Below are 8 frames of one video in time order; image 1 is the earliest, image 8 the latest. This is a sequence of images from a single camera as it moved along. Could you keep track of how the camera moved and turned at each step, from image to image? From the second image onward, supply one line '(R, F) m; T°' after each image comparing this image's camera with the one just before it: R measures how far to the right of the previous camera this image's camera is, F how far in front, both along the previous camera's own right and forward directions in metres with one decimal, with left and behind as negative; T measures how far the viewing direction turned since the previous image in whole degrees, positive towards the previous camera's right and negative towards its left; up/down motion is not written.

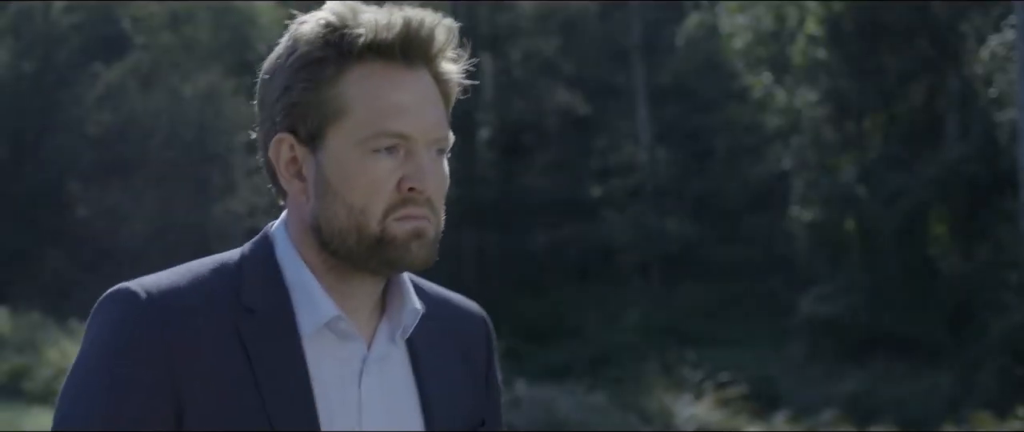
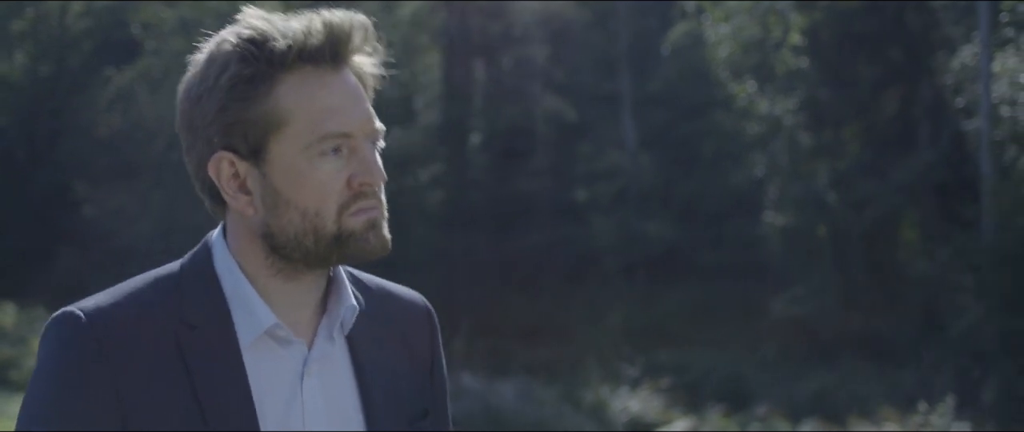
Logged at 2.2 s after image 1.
(+0.1, -0.7) m; 0°
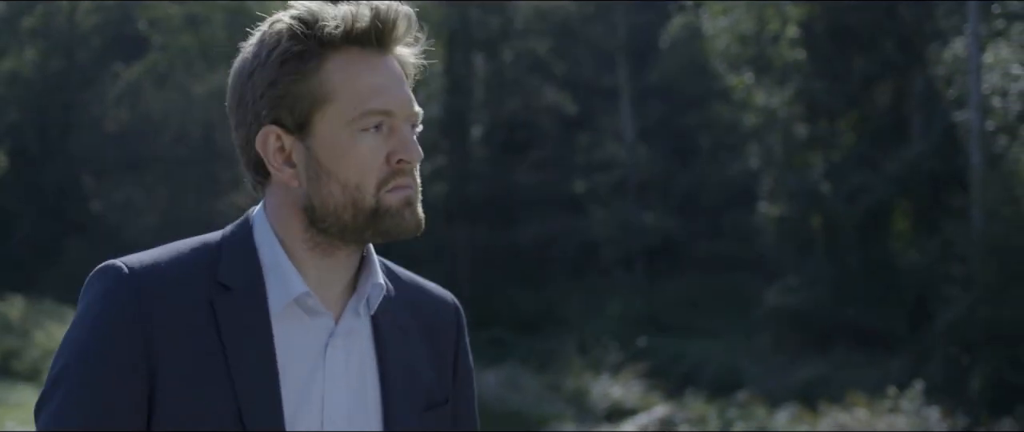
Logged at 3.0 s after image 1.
(0.0, -0.3) m; 0°
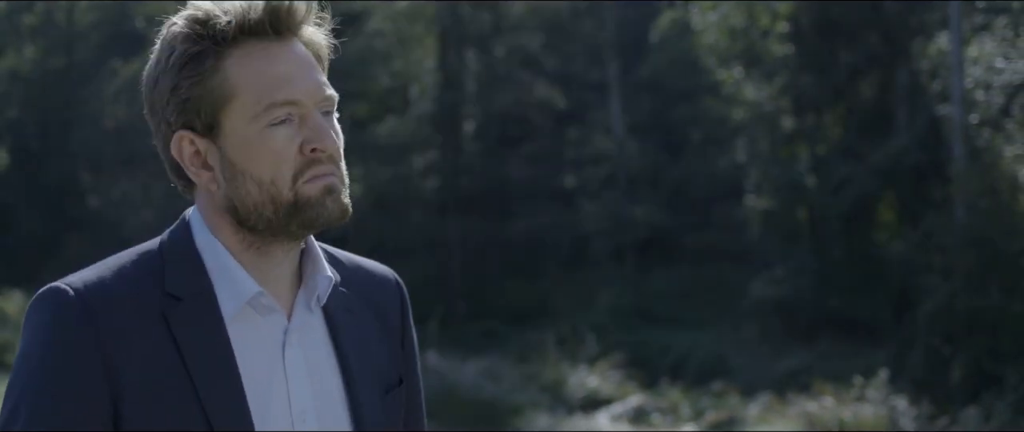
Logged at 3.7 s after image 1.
(+0.1, -0.3) m; 0°
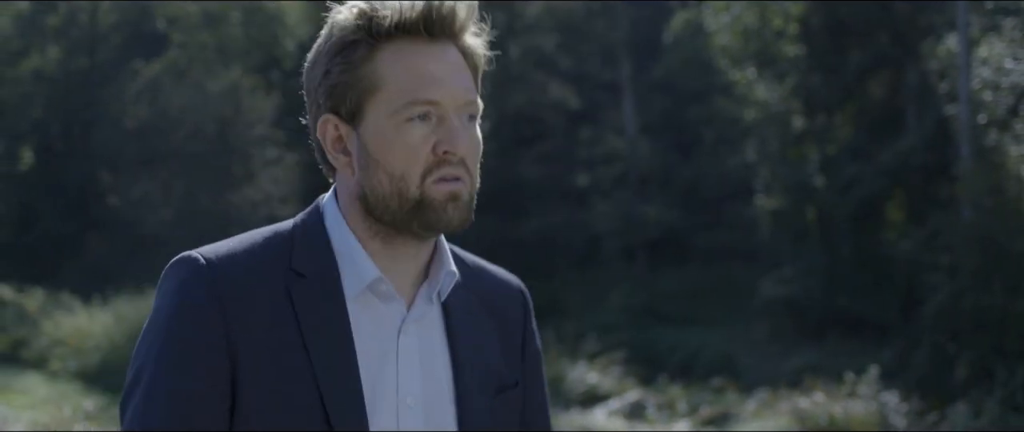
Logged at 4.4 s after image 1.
(-0.4, -0.1) m; +1°
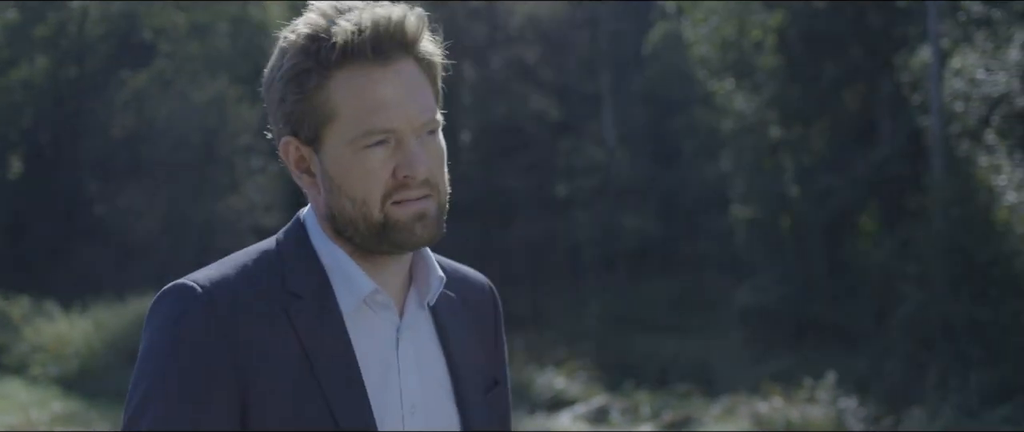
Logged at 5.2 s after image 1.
(-0.2, -0.2) m; +1°
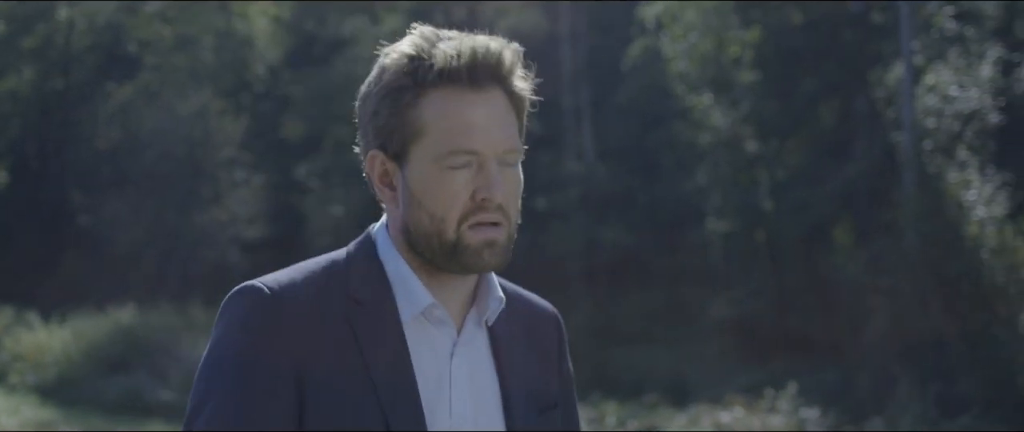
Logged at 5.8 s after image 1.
(-0.3, -0.1) m; +2°
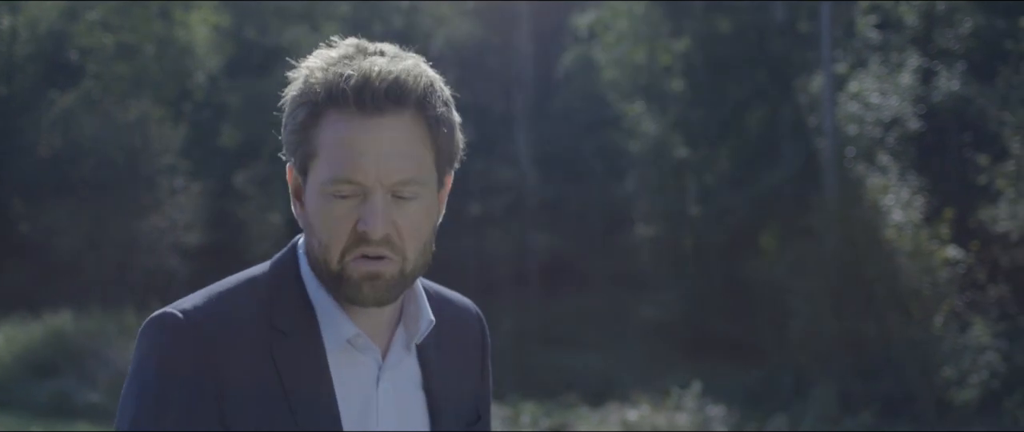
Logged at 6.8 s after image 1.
(+0.1, -0.4) m; +3°
